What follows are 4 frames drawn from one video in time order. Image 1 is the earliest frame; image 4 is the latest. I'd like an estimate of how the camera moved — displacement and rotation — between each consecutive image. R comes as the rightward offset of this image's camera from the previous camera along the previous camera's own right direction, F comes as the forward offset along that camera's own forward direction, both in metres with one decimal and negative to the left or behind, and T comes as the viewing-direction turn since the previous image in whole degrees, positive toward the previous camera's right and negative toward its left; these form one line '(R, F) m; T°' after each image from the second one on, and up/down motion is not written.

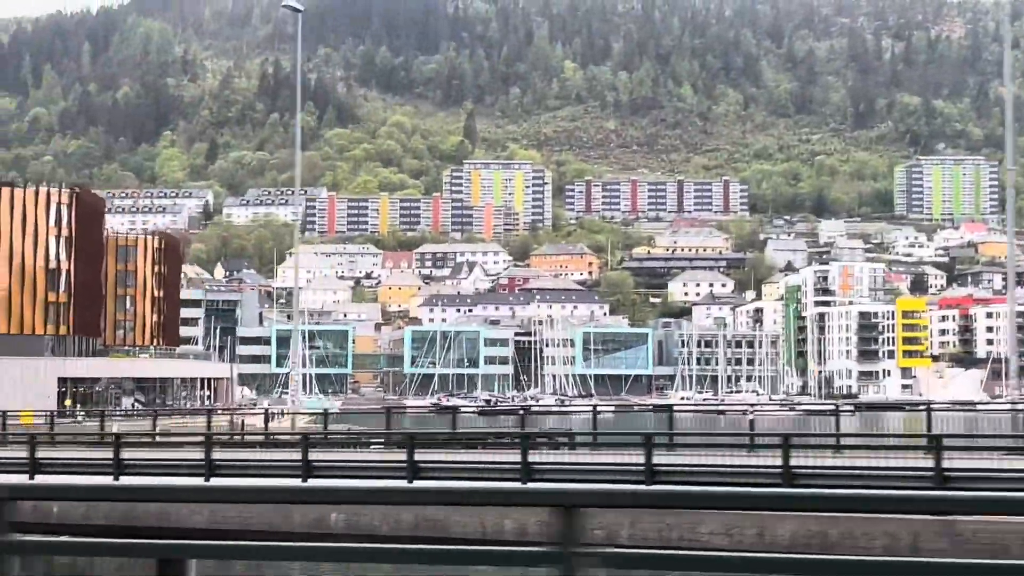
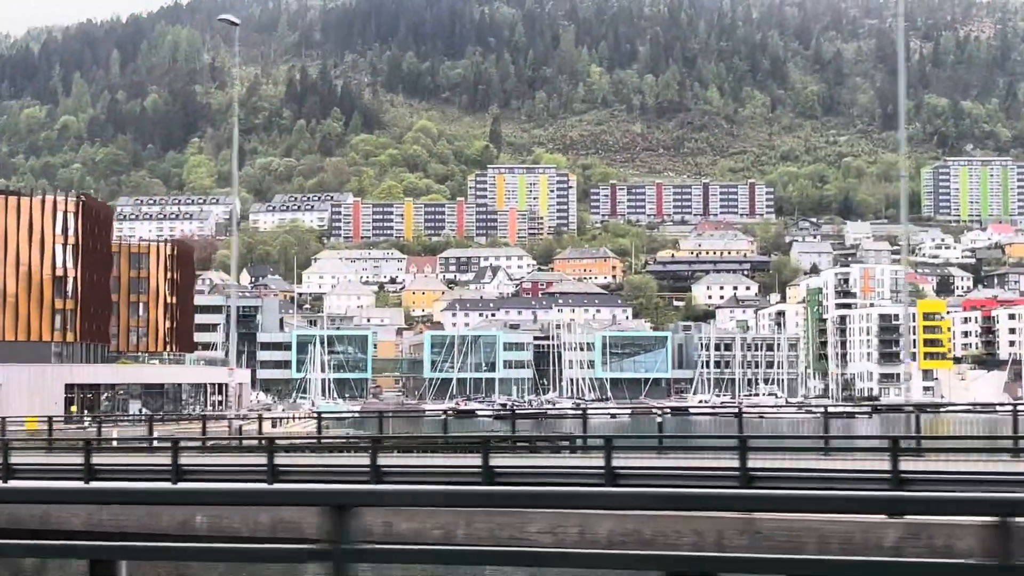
(+1.5, 0.0) m; -2°
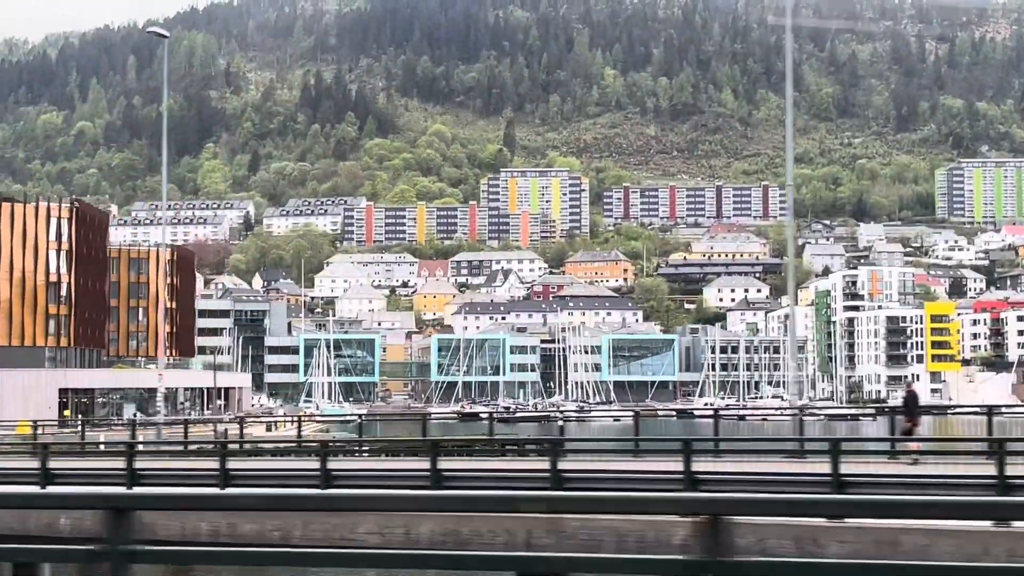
(+1.4, -0.1) m; -2°
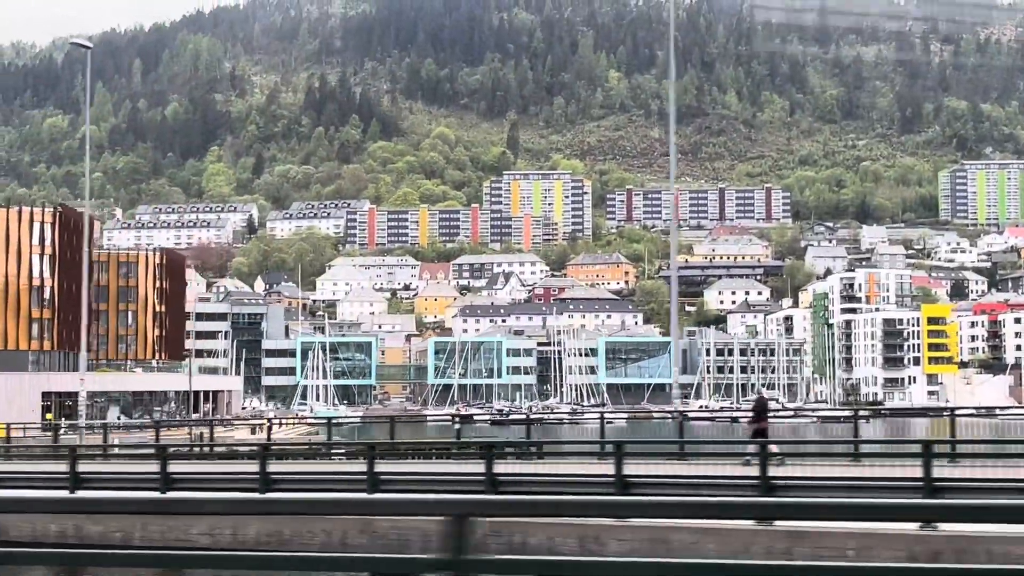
(+1.3, 0.0) m; -1°
